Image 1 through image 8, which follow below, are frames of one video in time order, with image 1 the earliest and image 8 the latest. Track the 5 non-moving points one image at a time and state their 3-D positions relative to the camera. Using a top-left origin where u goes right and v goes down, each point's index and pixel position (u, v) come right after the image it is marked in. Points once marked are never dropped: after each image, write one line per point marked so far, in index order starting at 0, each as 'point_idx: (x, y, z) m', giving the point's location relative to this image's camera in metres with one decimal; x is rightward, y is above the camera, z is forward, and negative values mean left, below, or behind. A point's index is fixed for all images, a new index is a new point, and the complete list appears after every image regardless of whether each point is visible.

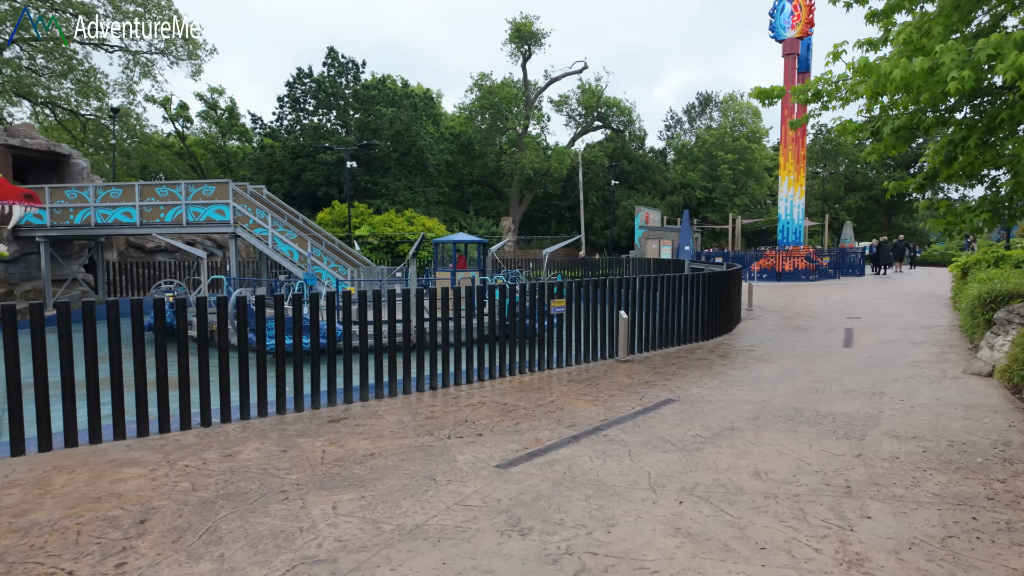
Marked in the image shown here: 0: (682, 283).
0: (+3.0, +0.1, +10.5) m
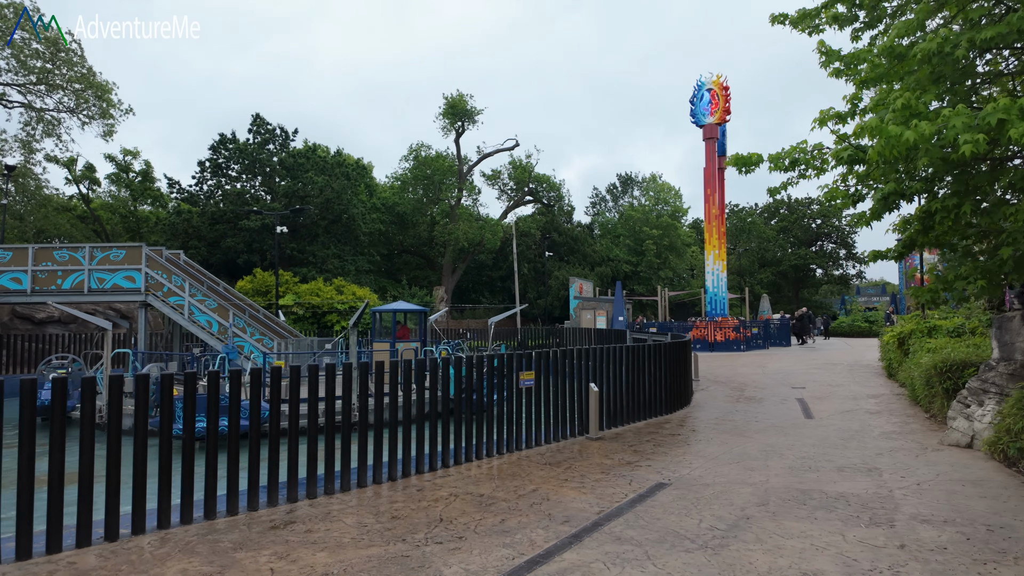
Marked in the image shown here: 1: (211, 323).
0: (+2.3, -1.1, +10.1) m
1: (-7.7, -0.9, +15.2) m
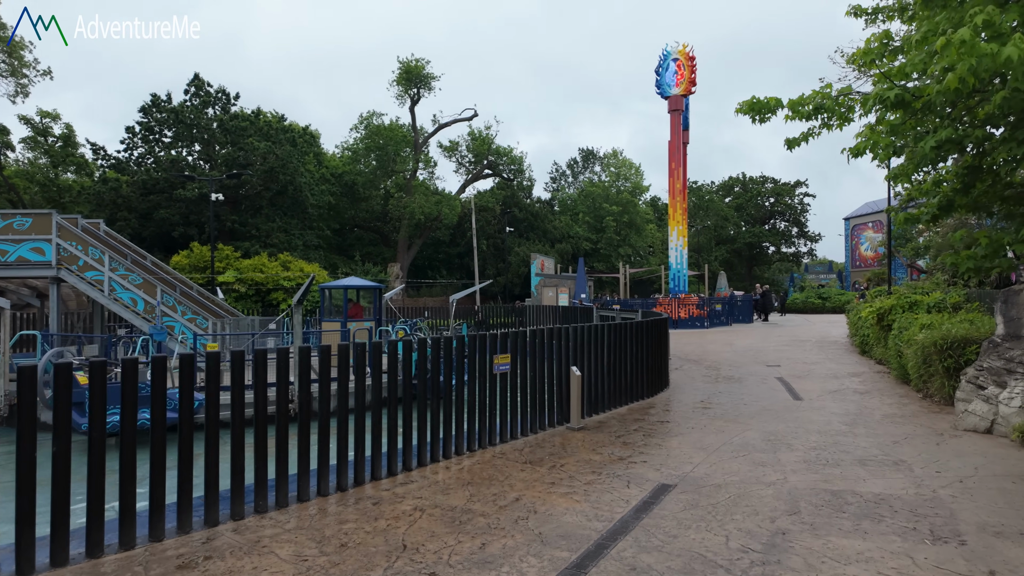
0: (+1.8, -0.7, +9.2) m
1: (-8.5, -0.3, +13.5) m
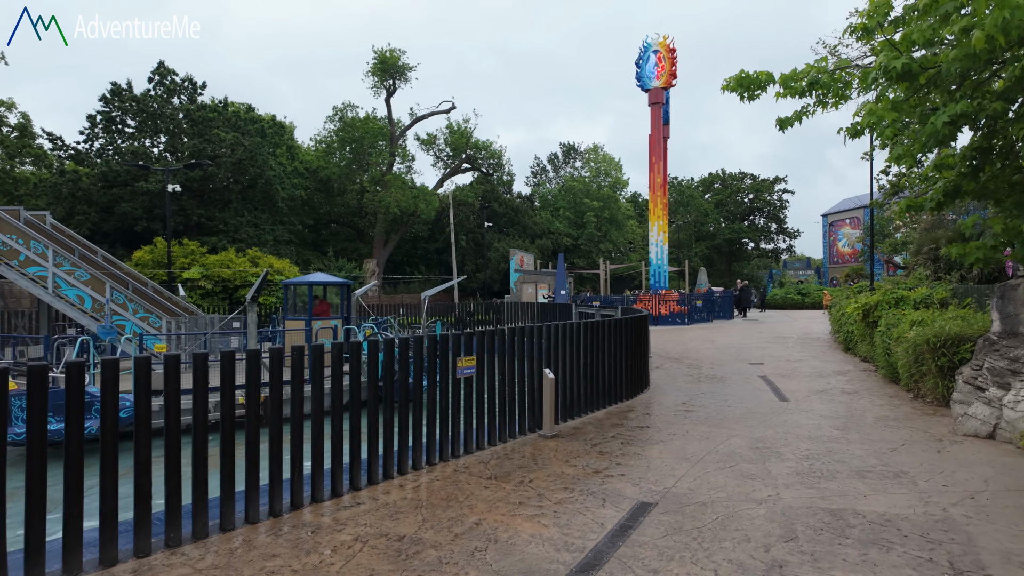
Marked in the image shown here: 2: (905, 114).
0: (+1.3, -0.6, +8.6) m
1: (-9.1, -0.2, +12.6) m
2: (+3.1, +1.4, +4.8) m
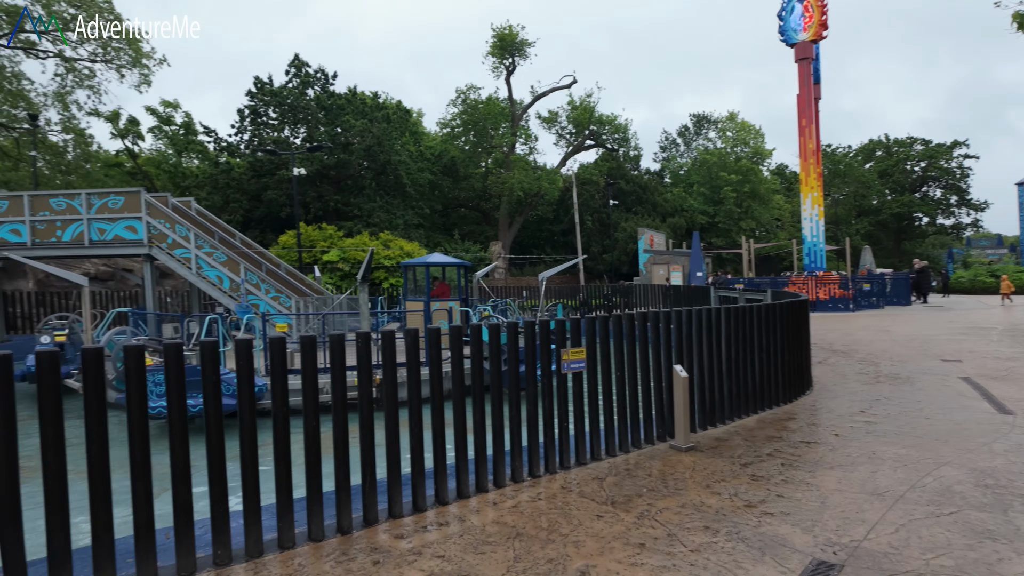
0: (+2.9, -0.3, +7.0) m
1: (-6.4, +0.2, +13.2) m
2: (+3.8, +1.5, +2.9) m
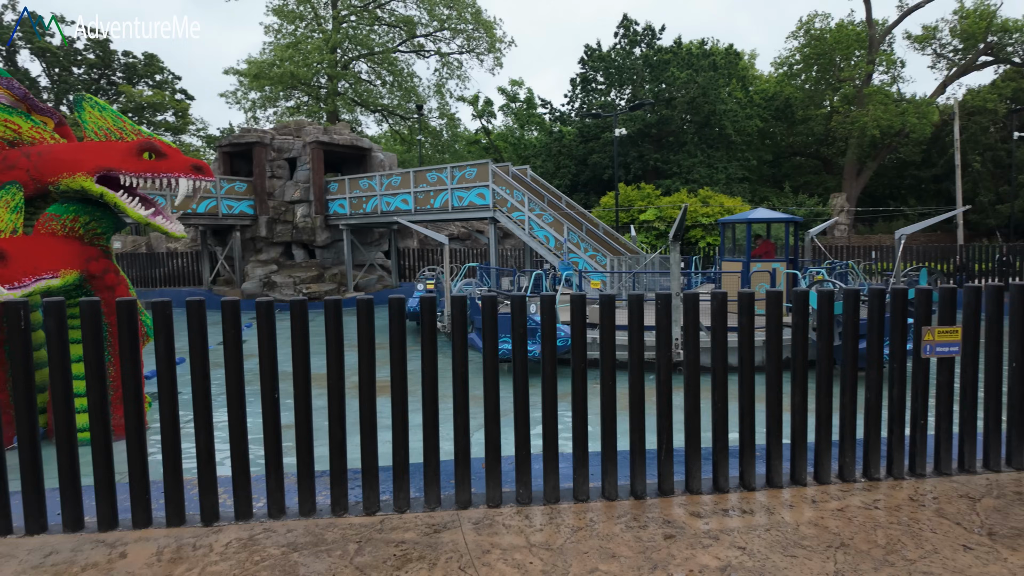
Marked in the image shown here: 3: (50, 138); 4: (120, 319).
0: (+5.8, 0.0, +4.4) m
1: (+0.8, +1.2, +14.3) m
2: (+4.5, +1.6, +0.2) m
3: (-6.5, +2.1, +8.4) m
4: (-2.5, -0.2, +3.8) m
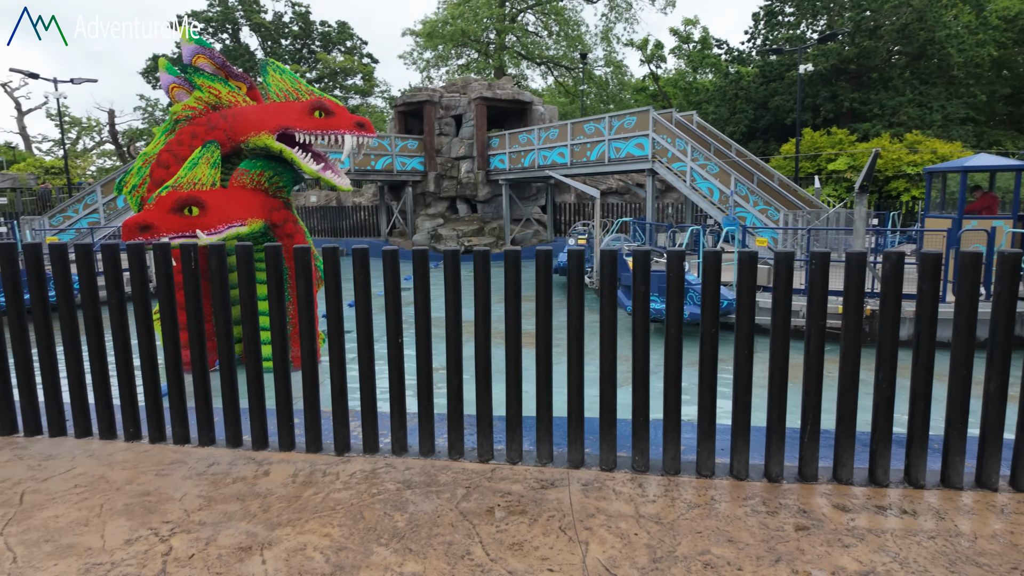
0: (+6.4, 0.0, +2.5) m
1: (+4.4, +2.2, +13.3) m
2: (+4.1, +1.4, -1.3) m
3: (-4.3, +3.0, +9.5) m
4: (-1.7, +0.2, +4.2) m
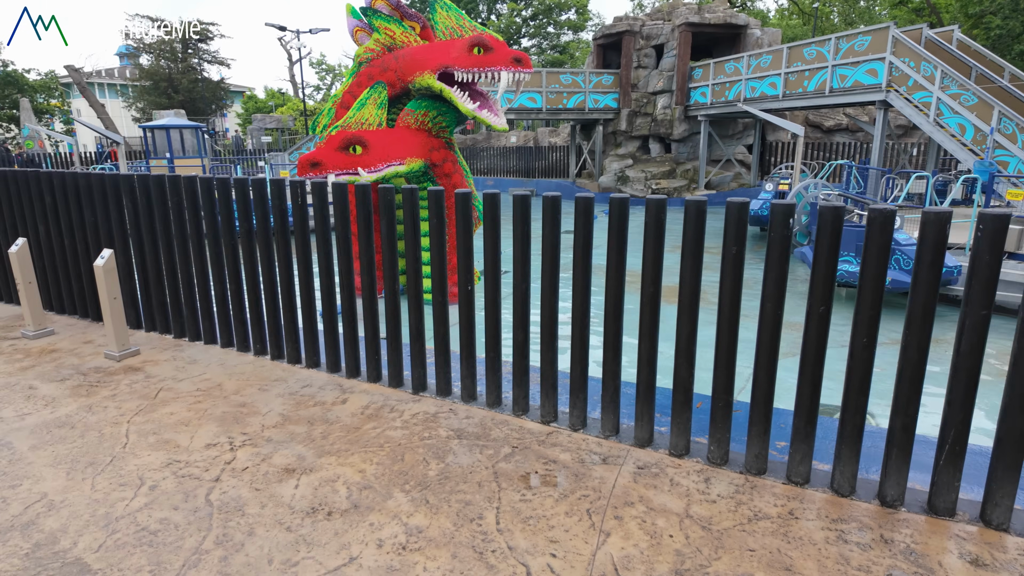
0: (+5.9, -0.3, +0.1) m
1: (+7.7, +2.8, +10.6) m
2: (+2.6, +0.9, -2.9) m
3: (-1.6, +4.0, +9.8) m
4: (-1.1, +0.6, +4.3) m
